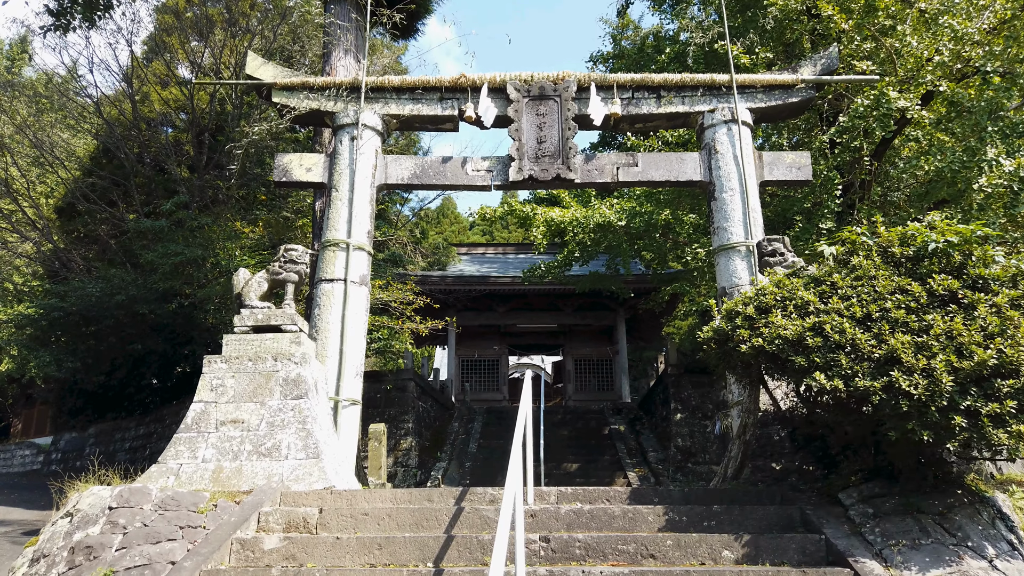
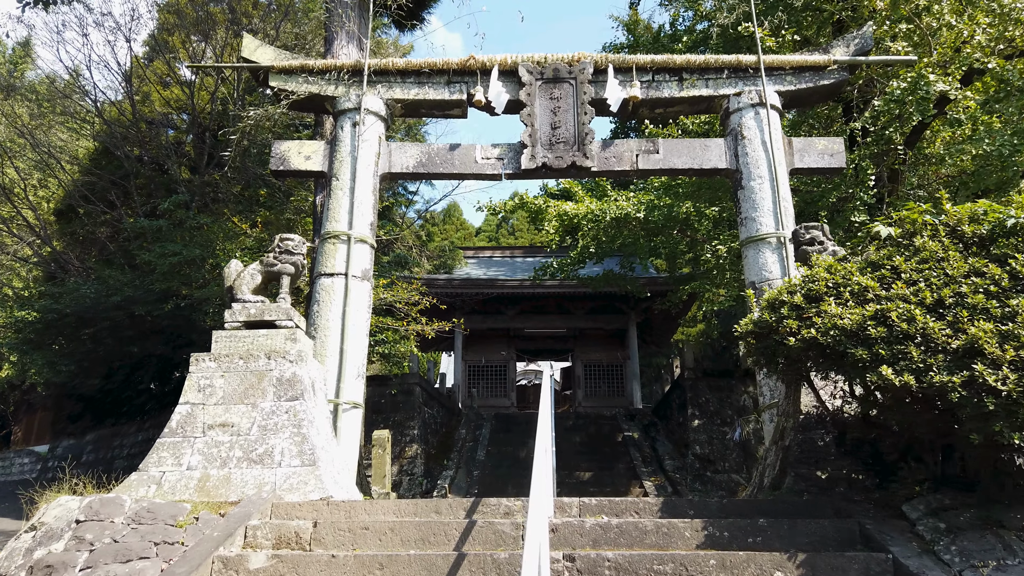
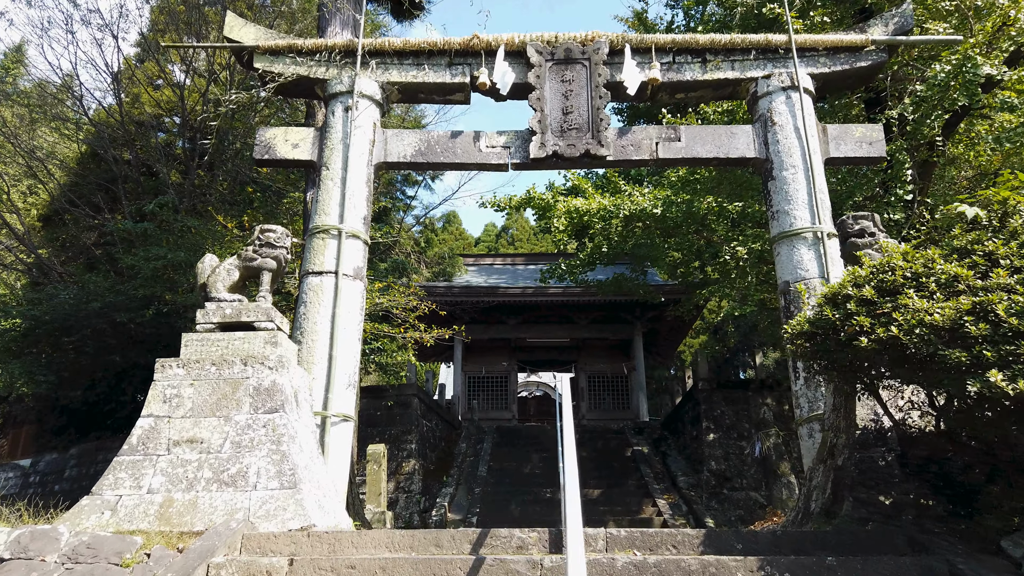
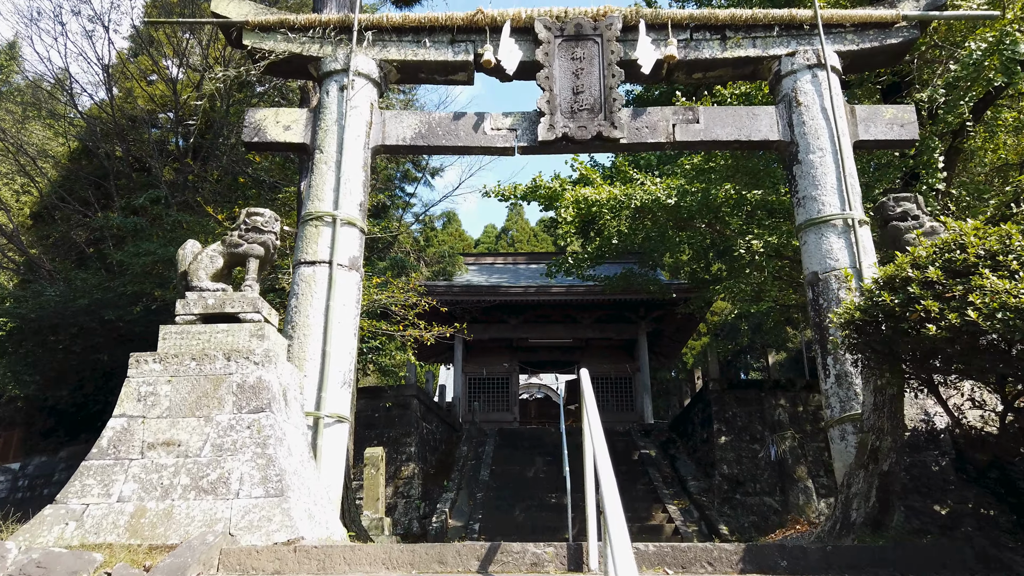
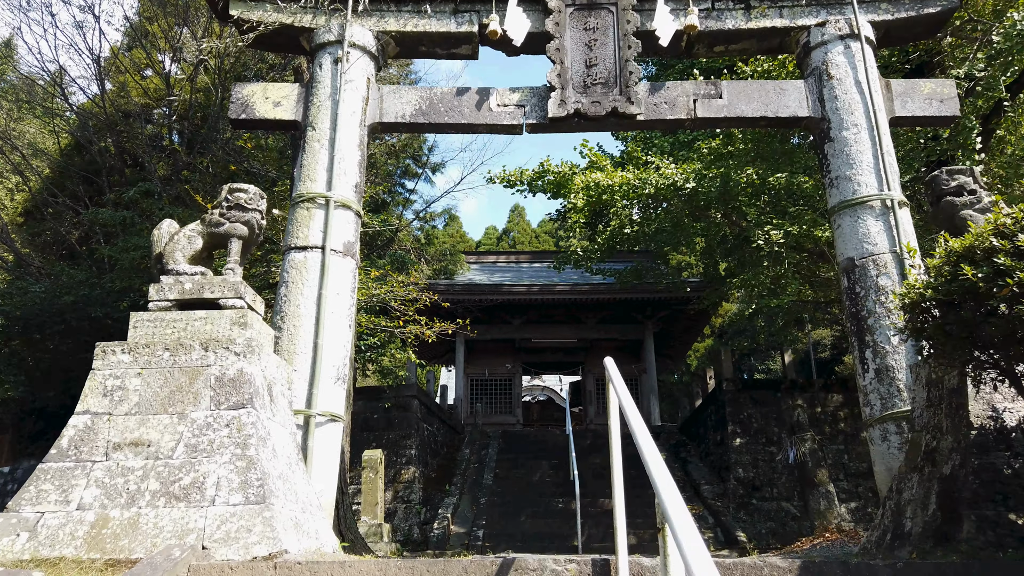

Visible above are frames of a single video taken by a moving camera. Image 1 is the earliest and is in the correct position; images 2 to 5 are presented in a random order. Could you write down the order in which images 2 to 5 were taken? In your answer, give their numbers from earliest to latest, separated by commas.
2, 3, 4, 5
